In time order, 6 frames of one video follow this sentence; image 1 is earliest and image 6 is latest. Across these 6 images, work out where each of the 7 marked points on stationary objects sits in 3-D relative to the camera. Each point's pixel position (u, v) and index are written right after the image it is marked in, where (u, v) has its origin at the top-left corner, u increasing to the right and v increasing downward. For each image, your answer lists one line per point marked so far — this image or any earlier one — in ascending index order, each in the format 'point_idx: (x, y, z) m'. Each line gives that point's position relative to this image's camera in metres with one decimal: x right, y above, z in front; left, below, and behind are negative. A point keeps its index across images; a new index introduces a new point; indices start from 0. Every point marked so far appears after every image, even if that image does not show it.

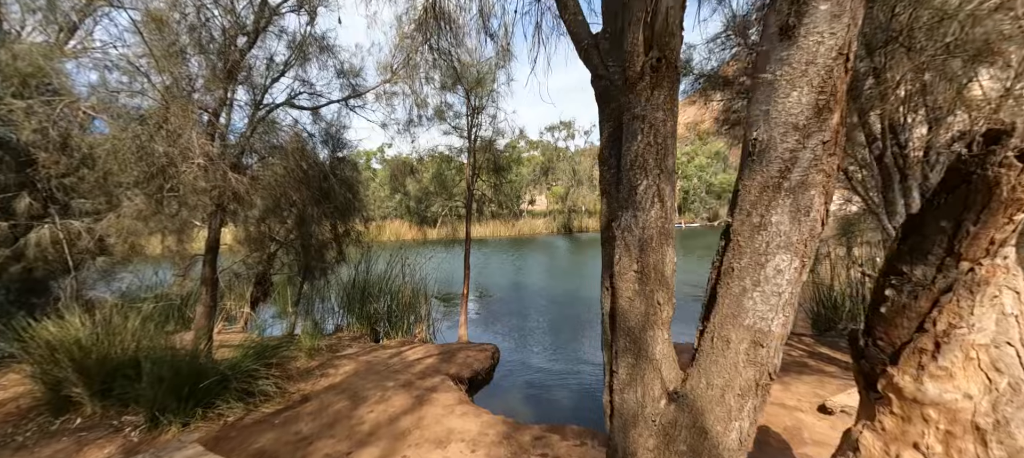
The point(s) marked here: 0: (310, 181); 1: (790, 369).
0: (-2.5, +0.6, +5.4) m
1: (+2.7, -1.4, +4.2) m
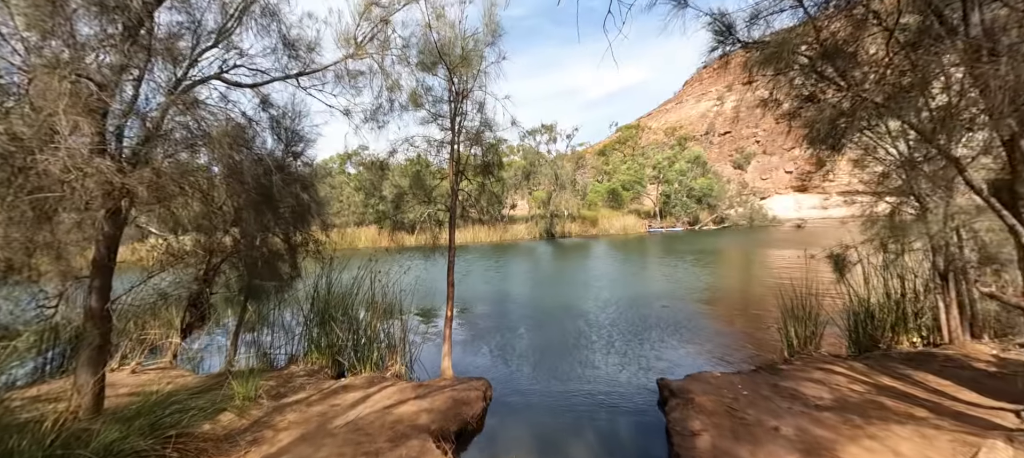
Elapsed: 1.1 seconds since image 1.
0: (-2.6, +0.5, +4.3) m
1: (+2.8, -1.4, +3.3) m
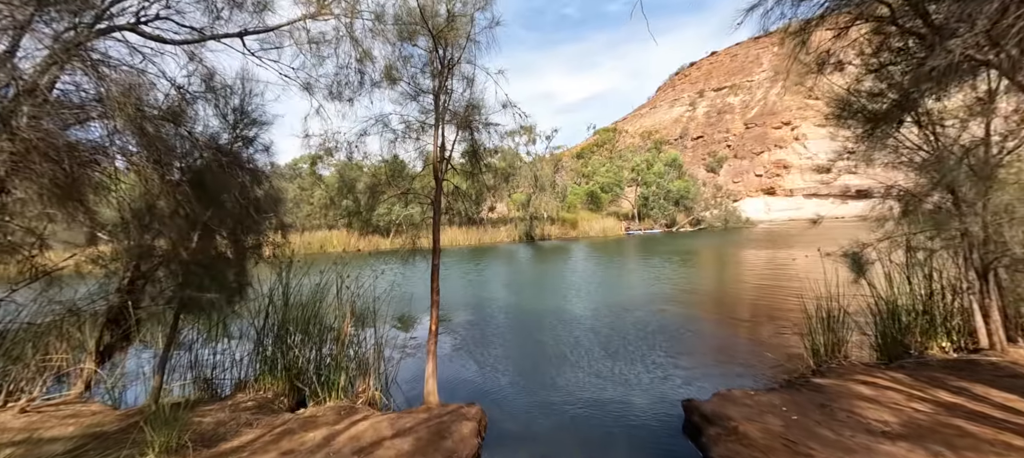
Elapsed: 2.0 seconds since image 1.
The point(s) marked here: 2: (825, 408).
0: (-2.6, +0.5, +3.4) m
1: (+2.8, -1.4, +2.7) m
2: (+2.4, -1.4, +3.3) m
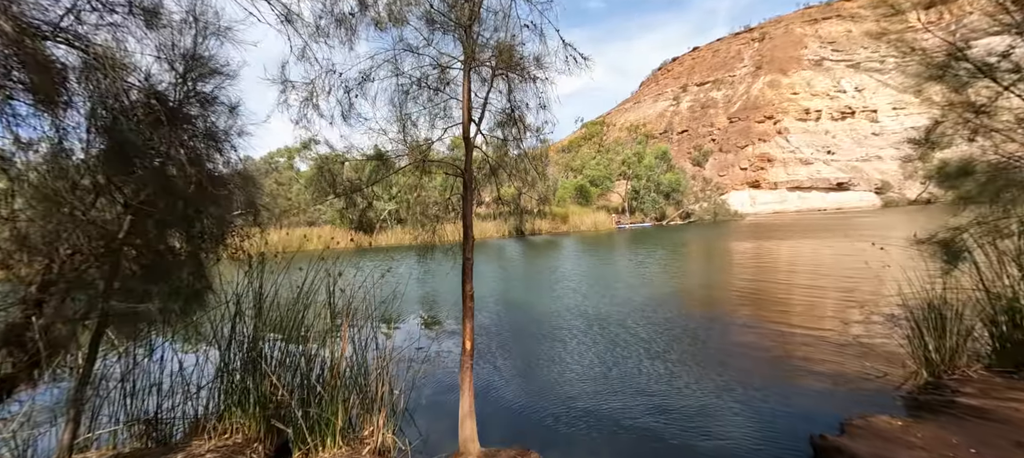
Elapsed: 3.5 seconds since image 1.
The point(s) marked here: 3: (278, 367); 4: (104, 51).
0: (-2.2, +0.6, +2.2) m
1: (+3.3, -1.2, +1.7) m
2: (+2.9, -1.2, +2.4) m
3: (-1.7, -1.0, +3.2) m
4: (-2.2, +1.0, +2.4) m
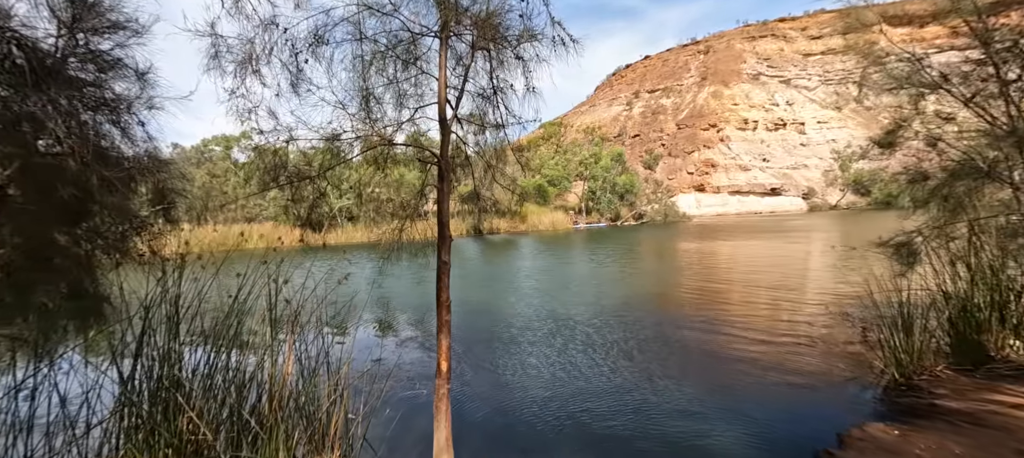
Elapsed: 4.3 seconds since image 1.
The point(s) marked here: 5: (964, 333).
0: (-2.2, +0.7, +1.6) m
1: (+3.2, -1.2, +1.7) m
2: (+2.8, -1.2, +2.3) m
3: (-1.9, -1.0, +2.6) m
4: (-2.3, +1.0, +1.8) m
5: (+4.8, -1.1, +4.5) m
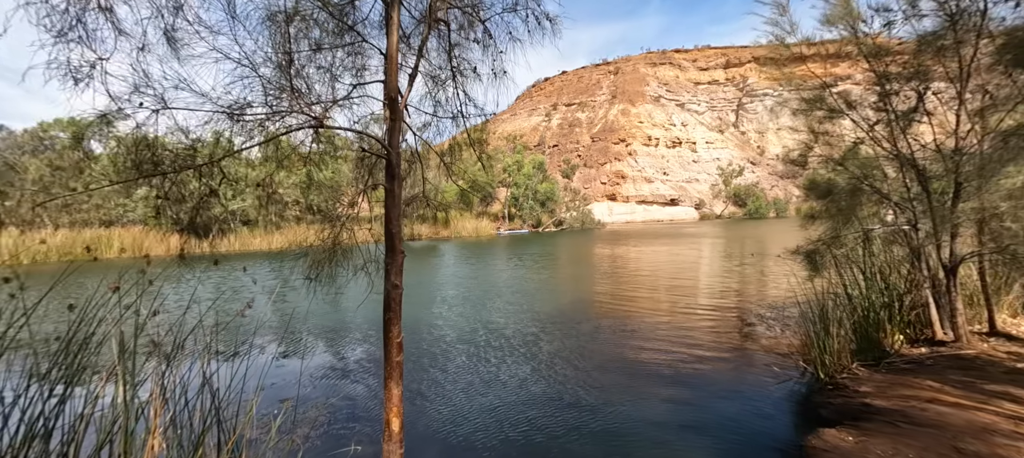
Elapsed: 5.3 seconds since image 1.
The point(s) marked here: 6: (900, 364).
0: (-2.2, +0.7, +0.8) m
1: (+3.1, -1.2, +1.9) m
2: (+2.6, -1.3, +2.4) m
3: (-2.1, -1.0, +1.8) m
4: (-2.3, +1.0, +1.0) m
5: (+4.2, -1.2, +4.9) m
6: (+4.1, -1.4, +4.5) m
